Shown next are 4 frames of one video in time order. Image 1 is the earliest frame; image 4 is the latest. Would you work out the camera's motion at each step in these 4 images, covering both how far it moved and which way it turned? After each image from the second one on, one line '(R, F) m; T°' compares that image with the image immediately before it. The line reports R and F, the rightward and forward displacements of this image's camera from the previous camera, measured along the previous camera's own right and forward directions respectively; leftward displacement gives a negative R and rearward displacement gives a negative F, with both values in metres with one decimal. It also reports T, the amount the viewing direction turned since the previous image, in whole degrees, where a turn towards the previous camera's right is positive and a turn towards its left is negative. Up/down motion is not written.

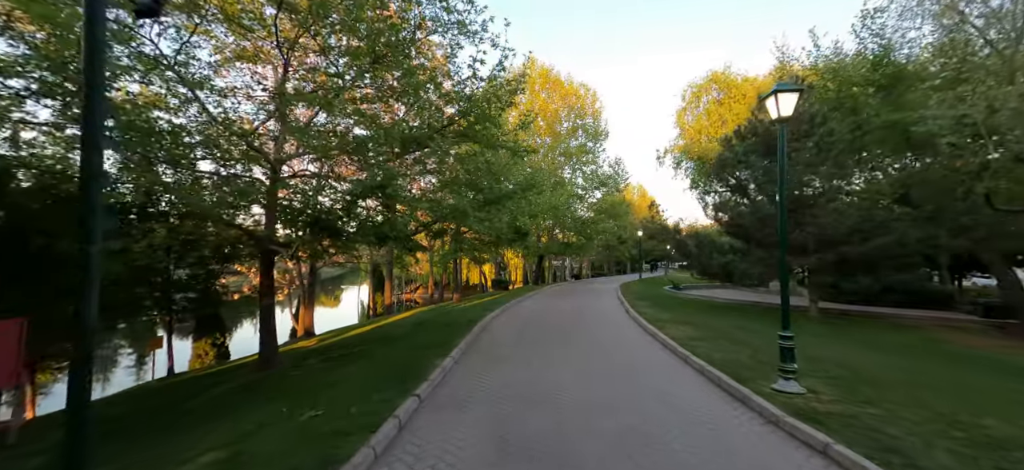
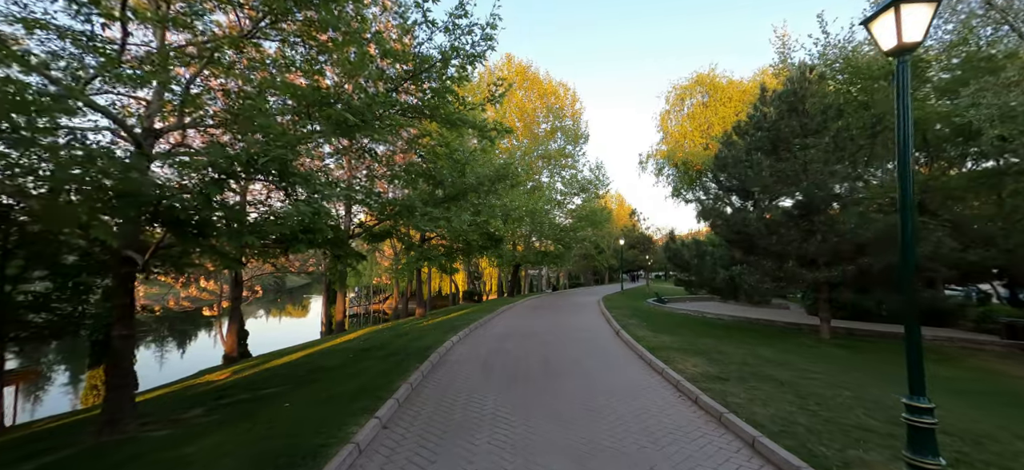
(+0.2, +2.6) m; +3°
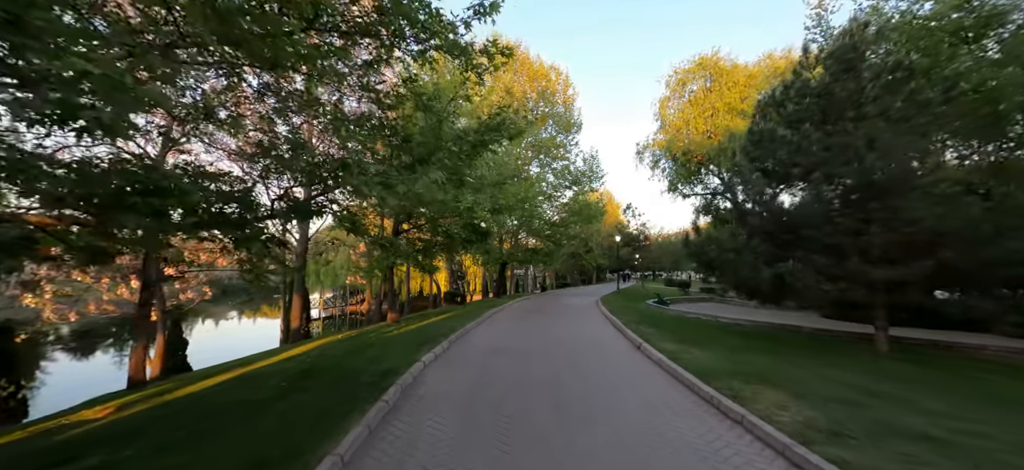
(-0.2, +3.0) m; +2°
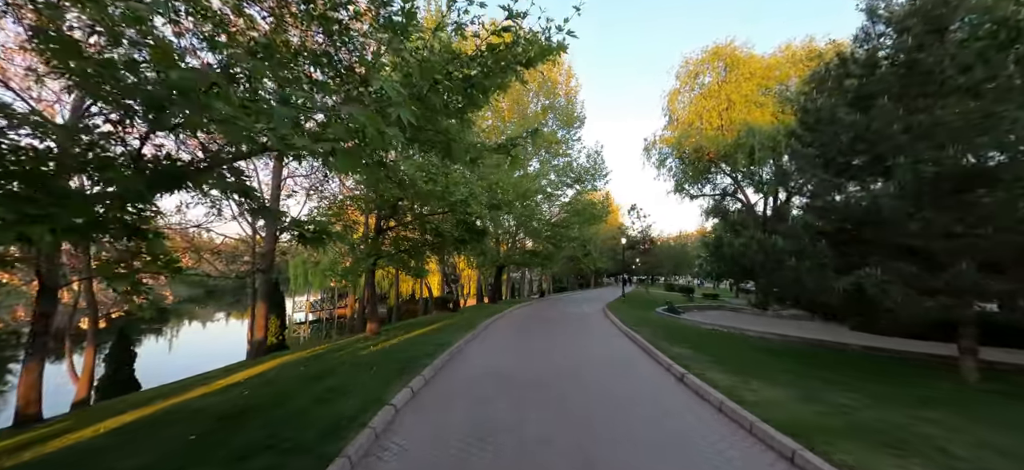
(-0.2, +2.4) m; +1°
